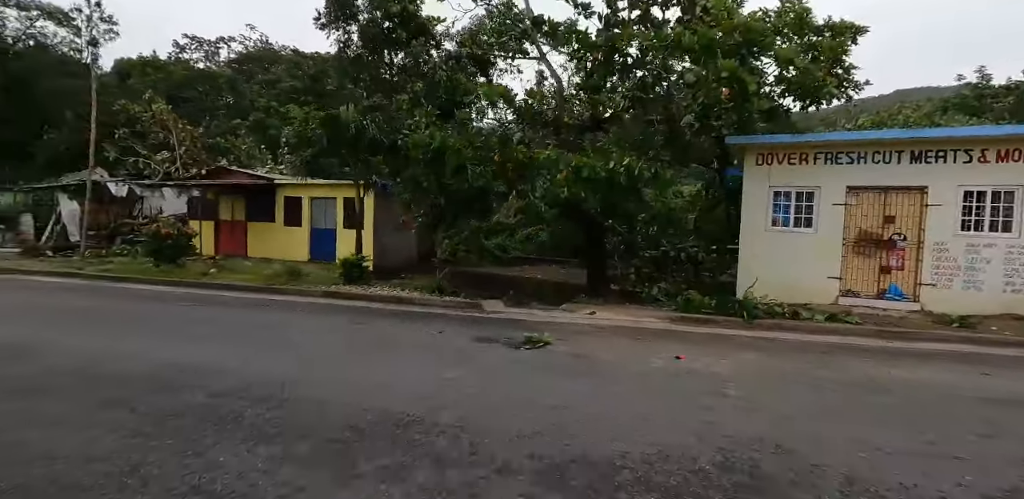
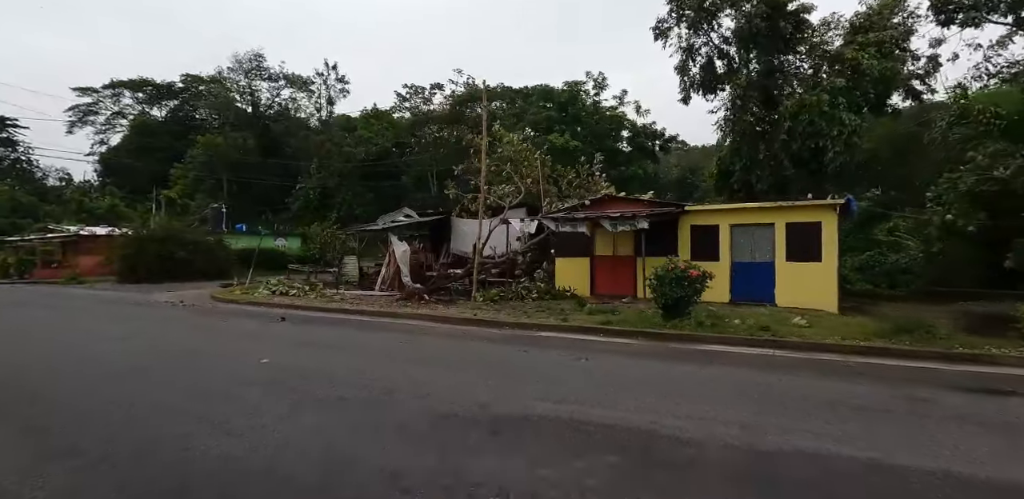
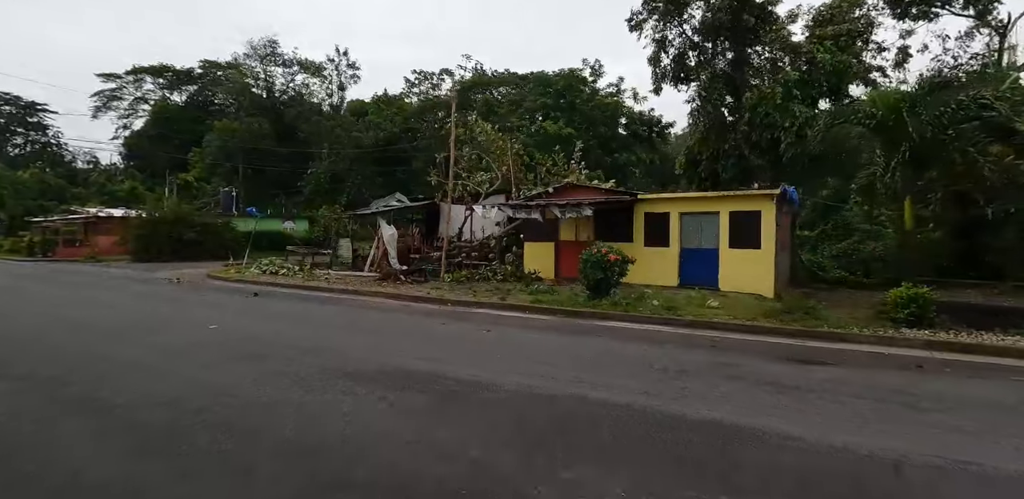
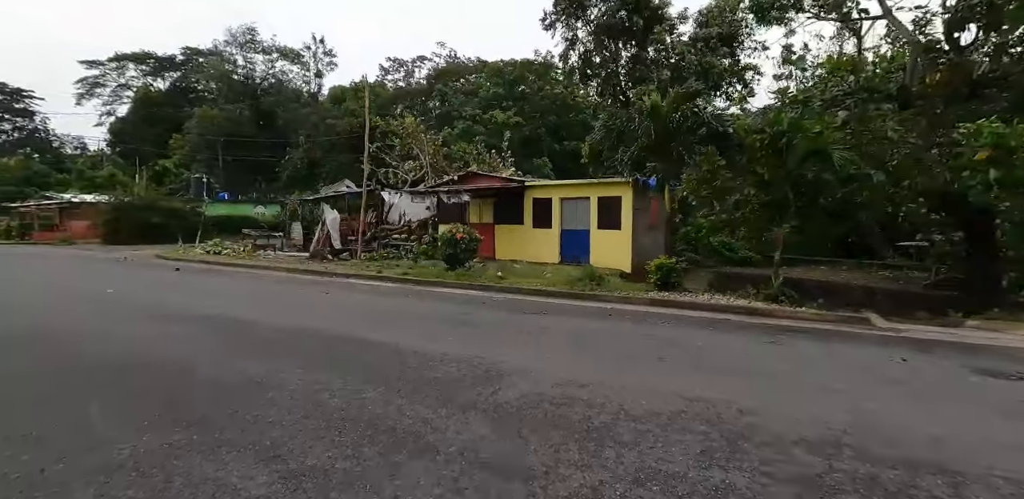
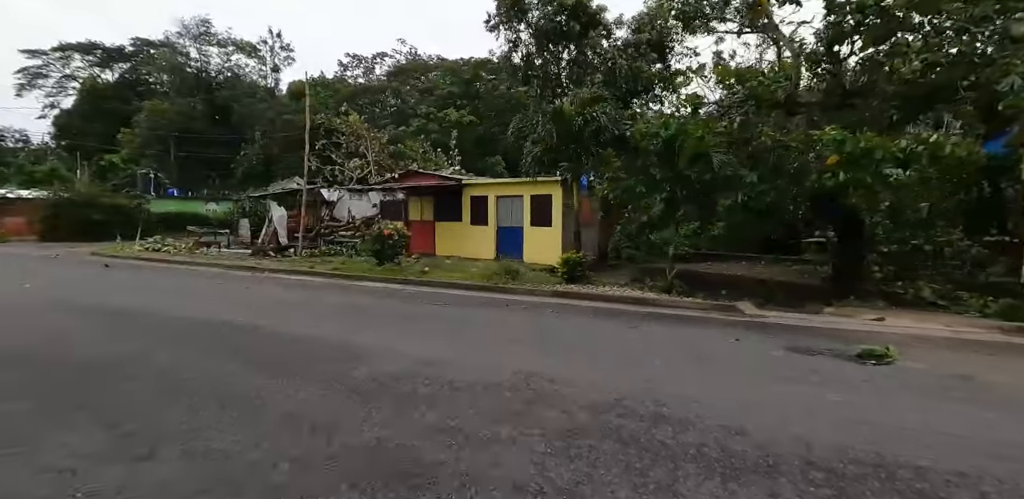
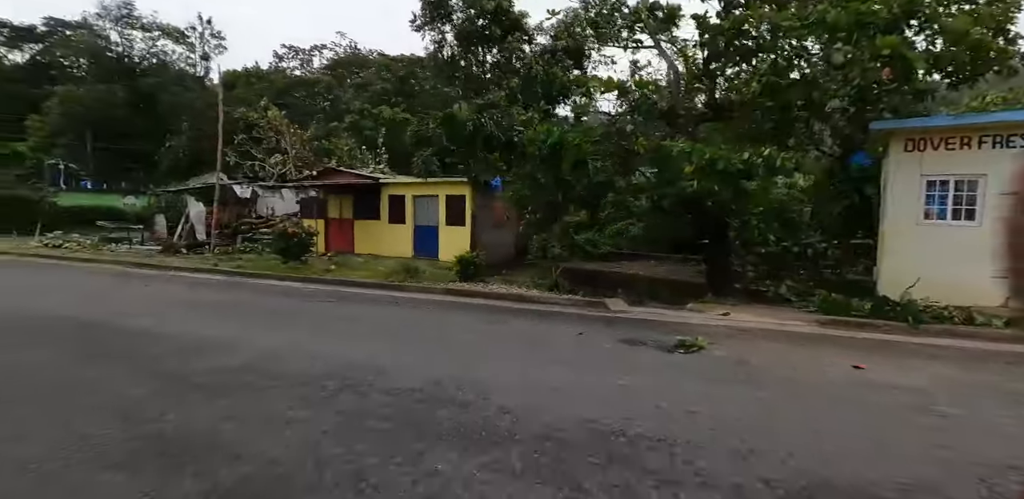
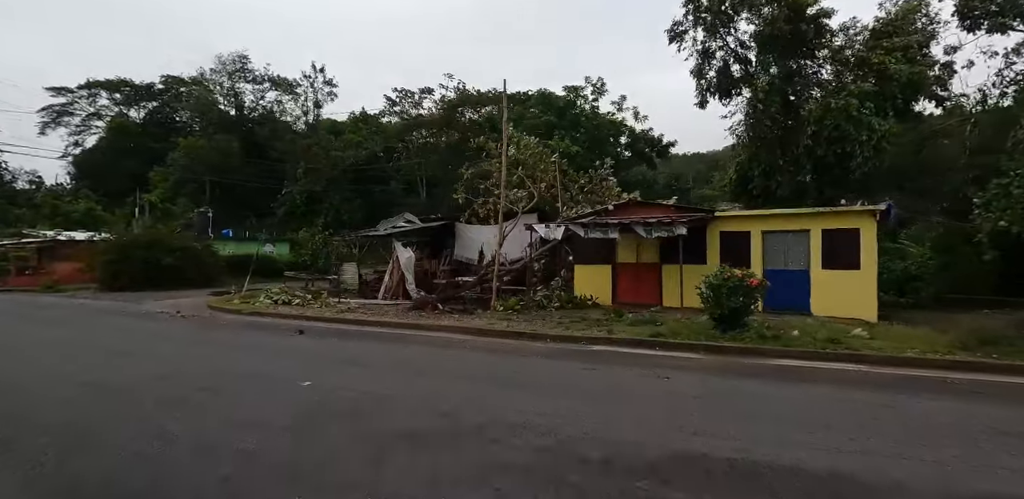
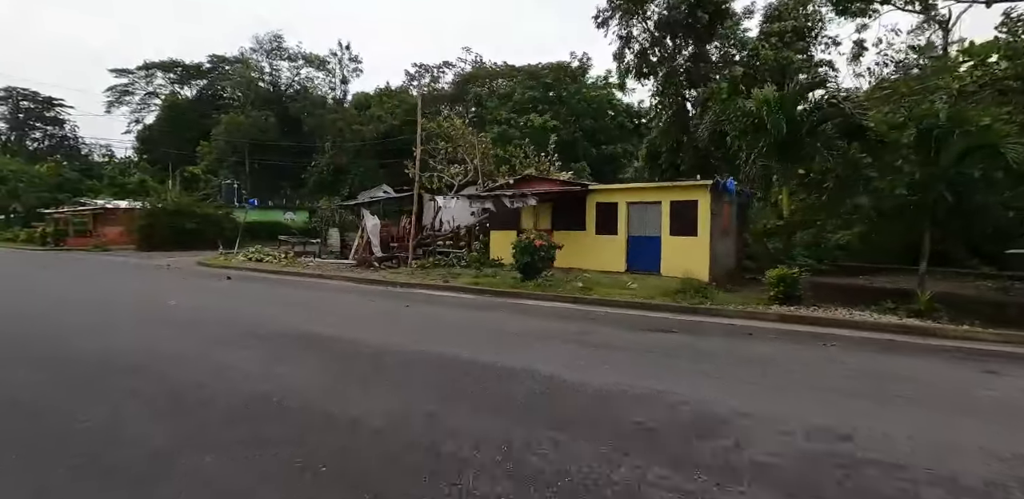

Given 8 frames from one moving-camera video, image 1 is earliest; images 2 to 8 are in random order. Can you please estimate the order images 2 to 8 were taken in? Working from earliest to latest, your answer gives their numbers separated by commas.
6, 5, 4, 8, 3, 2, 7
